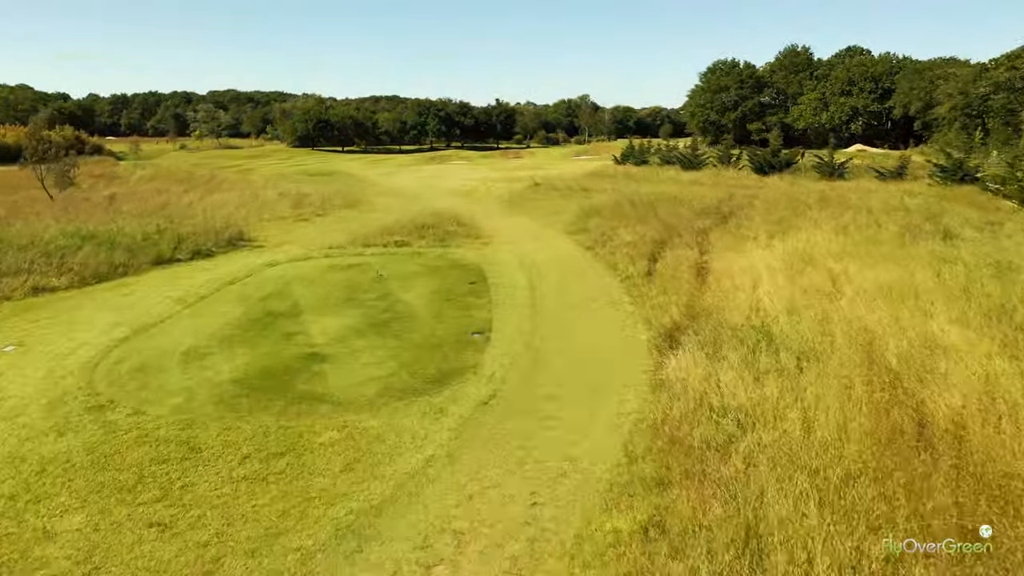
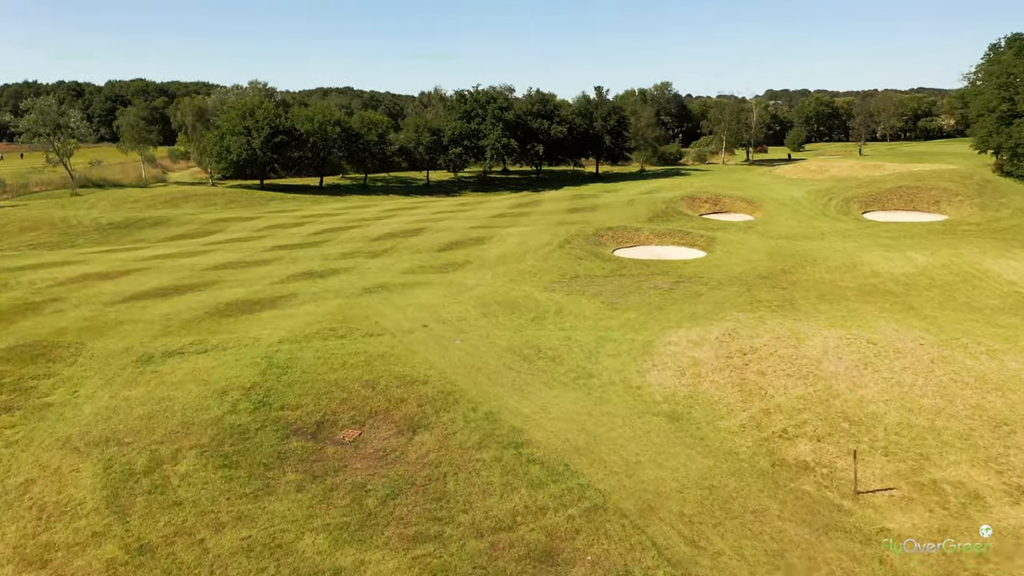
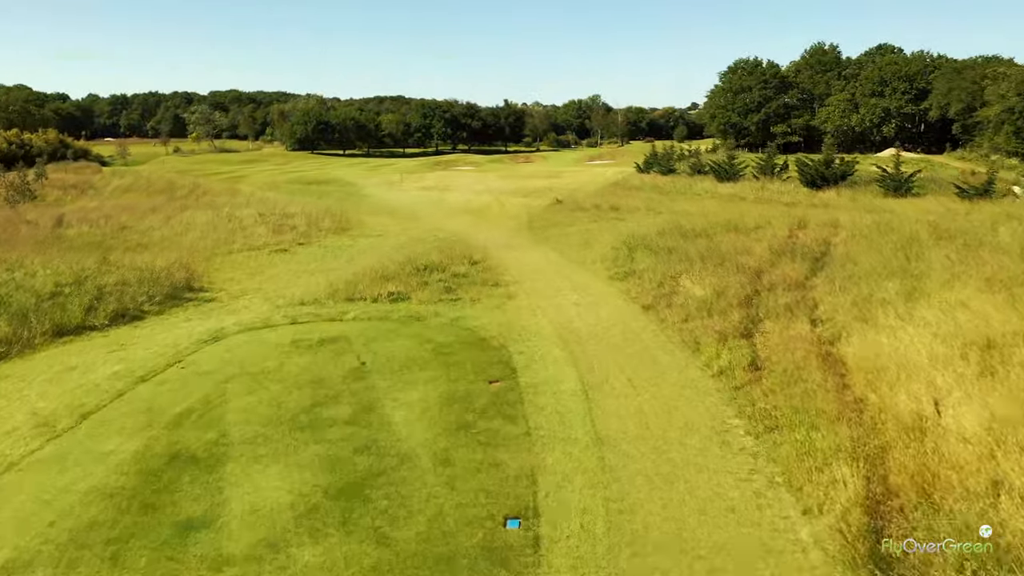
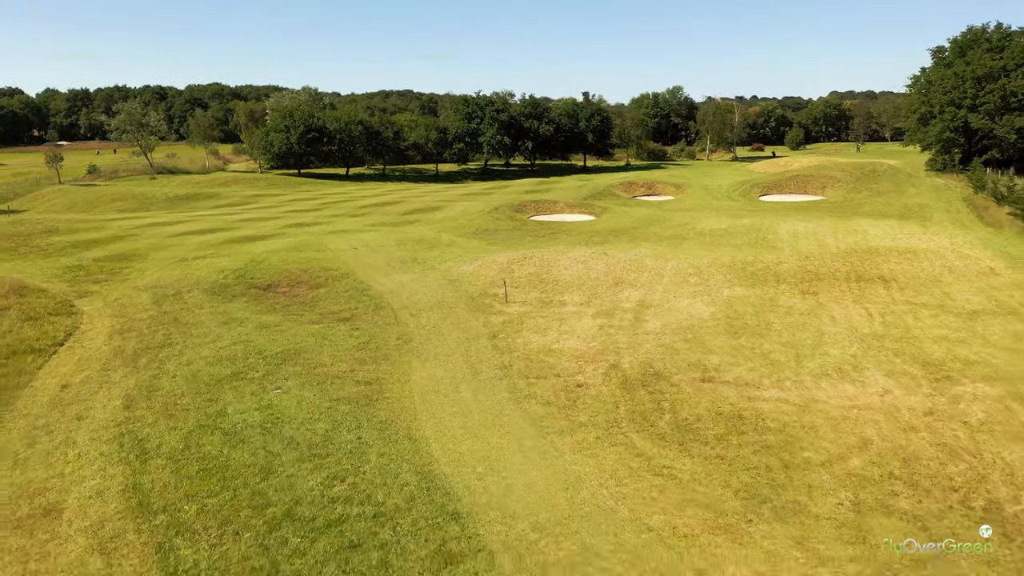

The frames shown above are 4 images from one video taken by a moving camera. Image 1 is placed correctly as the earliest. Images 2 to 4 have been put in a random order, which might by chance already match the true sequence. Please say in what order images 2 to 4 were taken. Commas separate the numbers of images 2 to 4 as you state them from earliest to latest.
3, 4, 2
